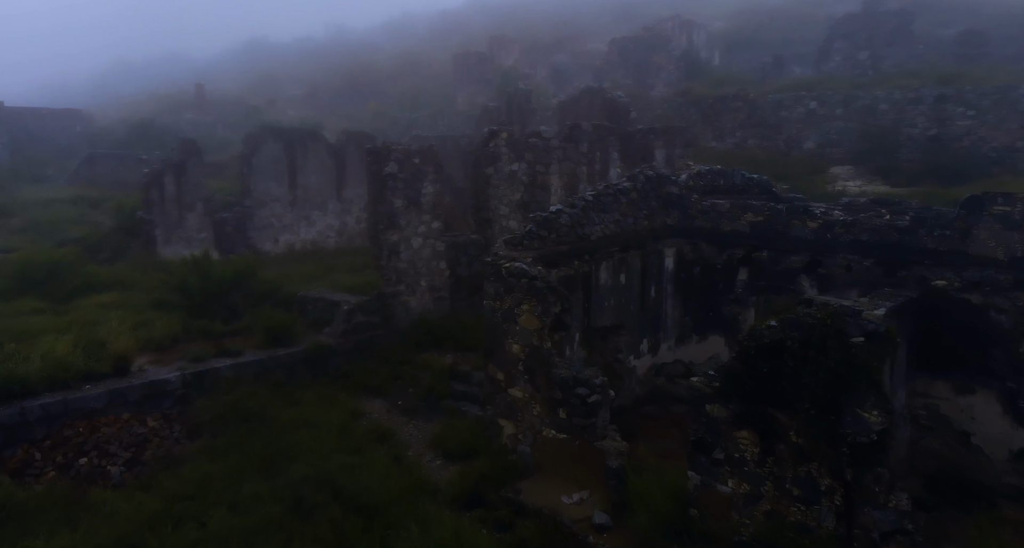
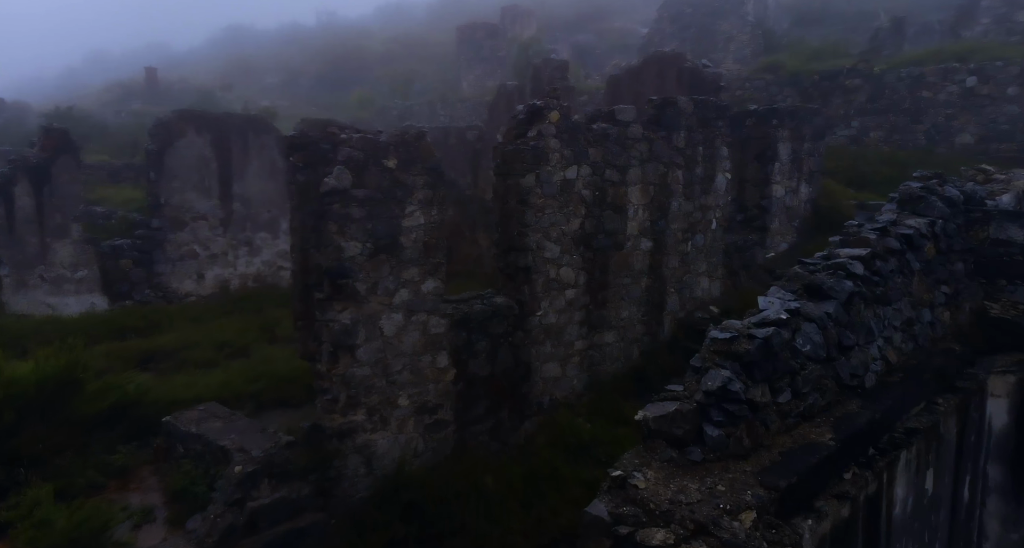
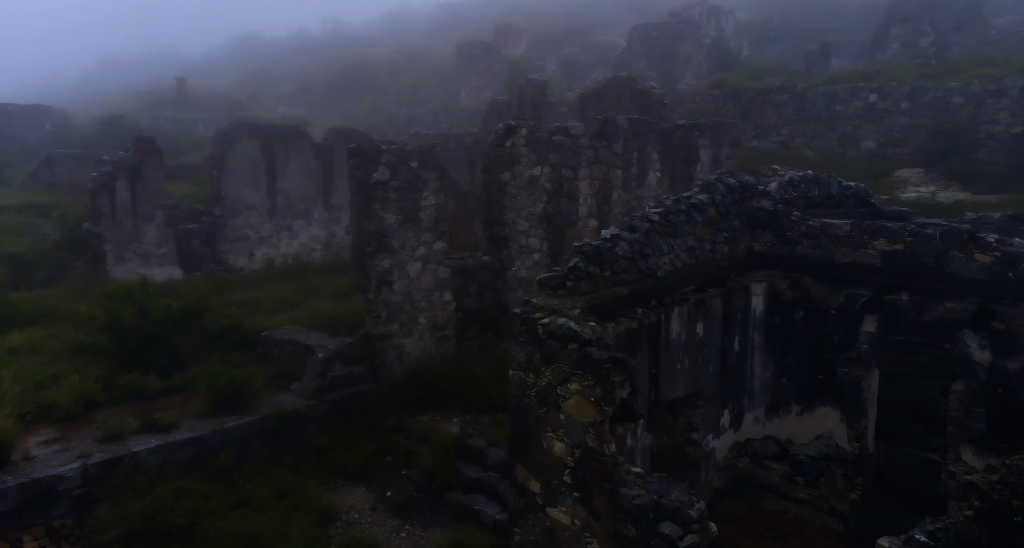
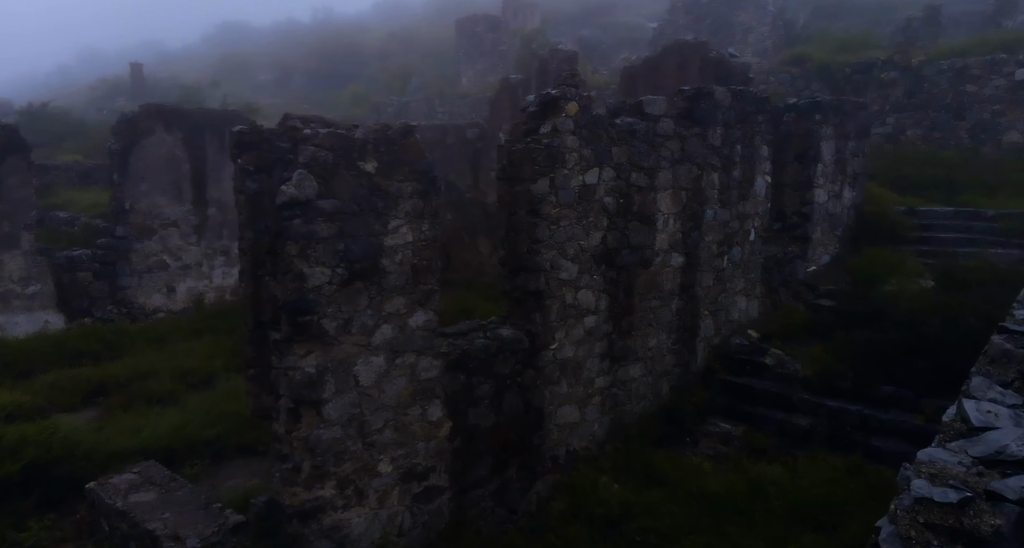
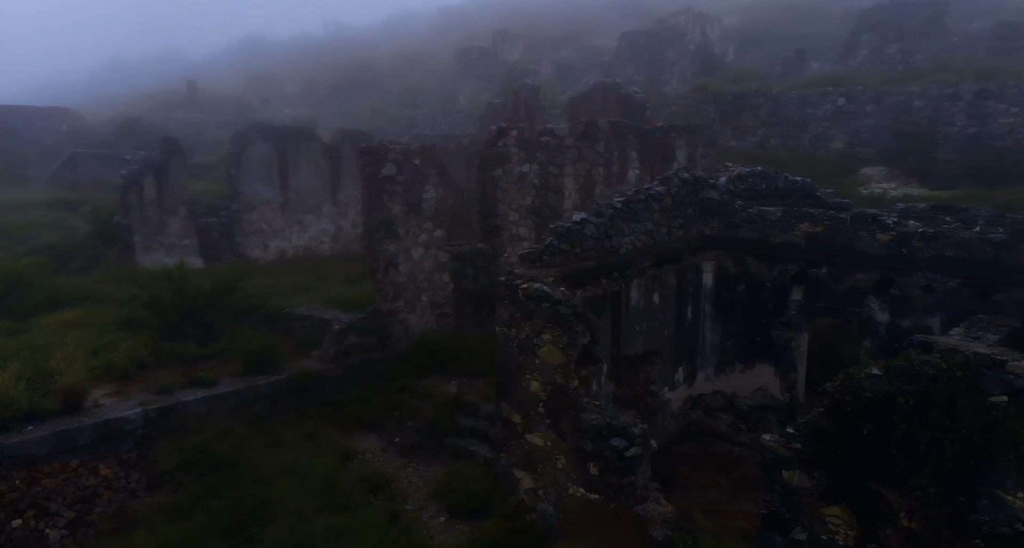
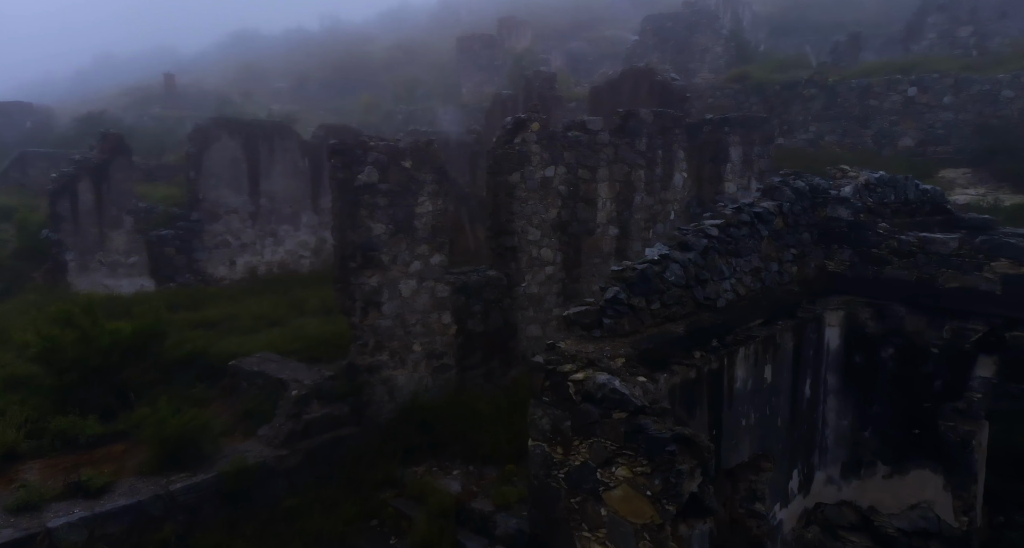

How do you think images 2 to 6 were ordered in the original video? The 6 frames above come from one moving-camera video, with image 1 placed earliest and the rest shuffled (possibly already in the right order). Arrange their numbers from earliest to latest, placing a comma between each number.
5, 3, 6, 2, 4
